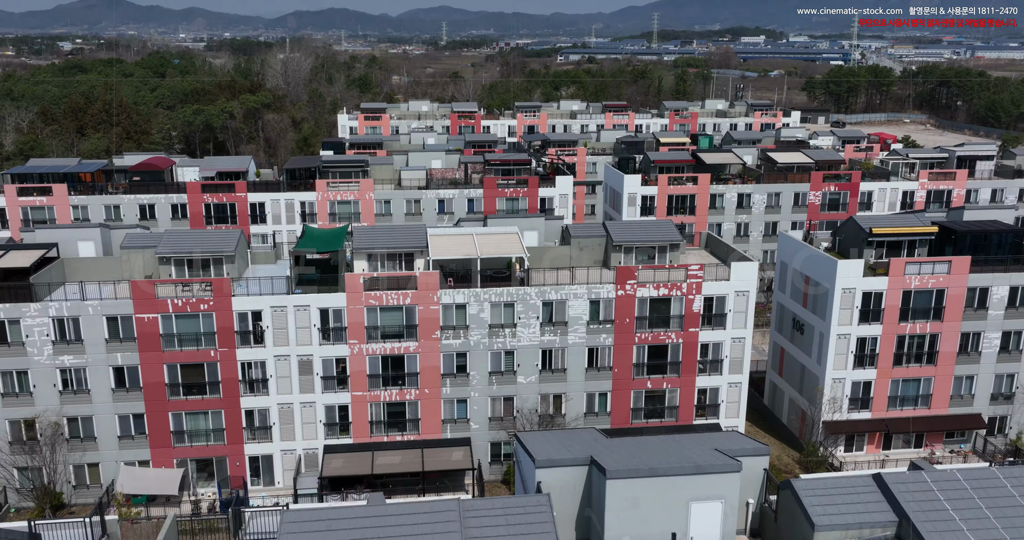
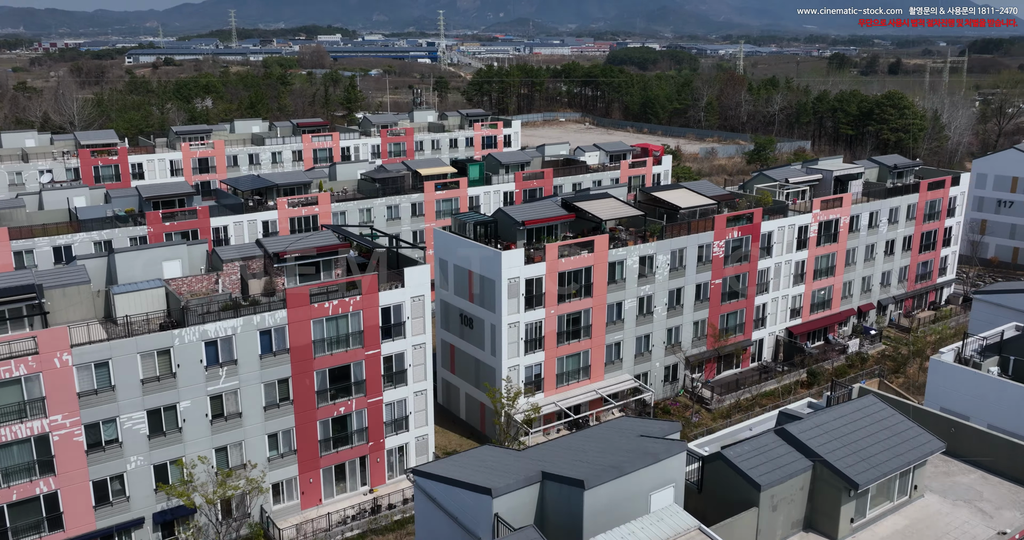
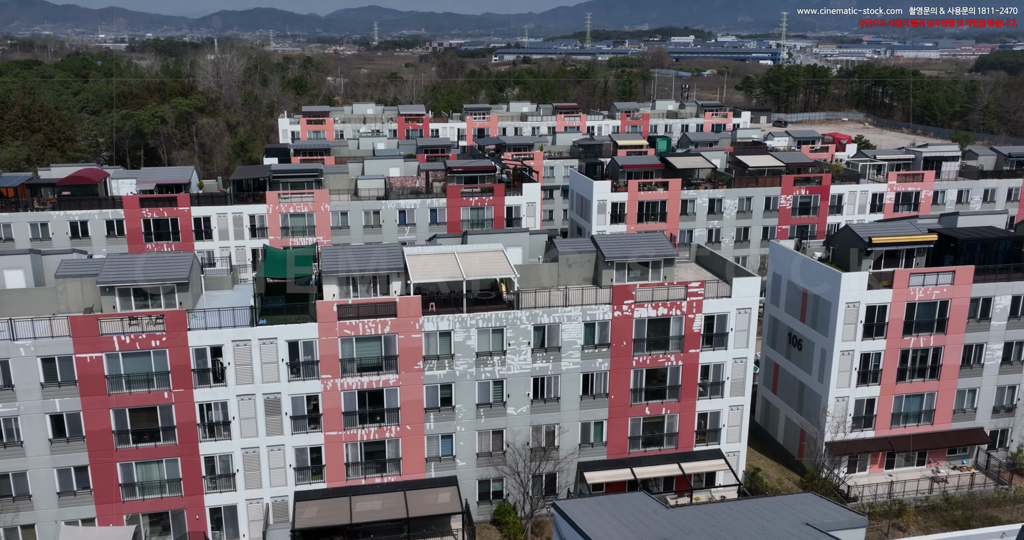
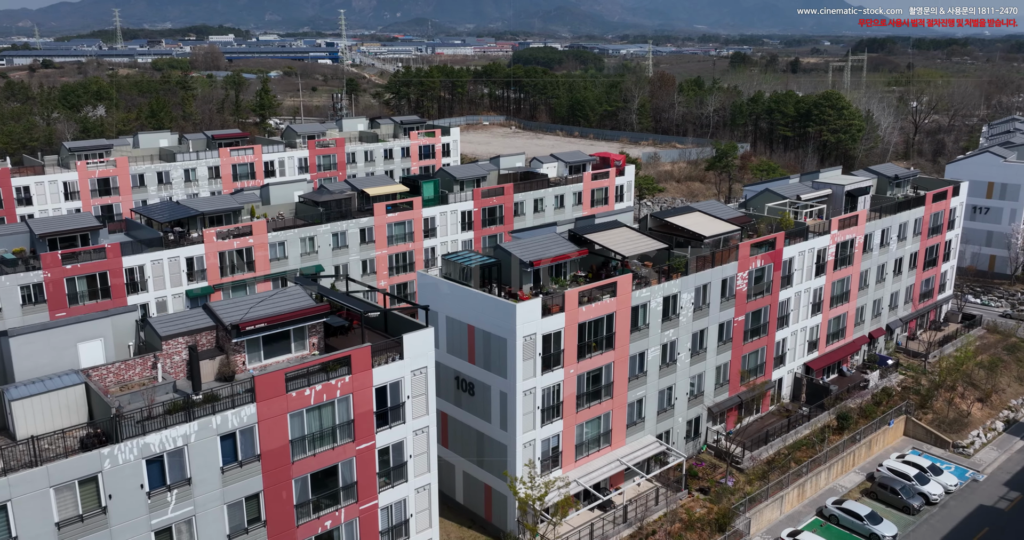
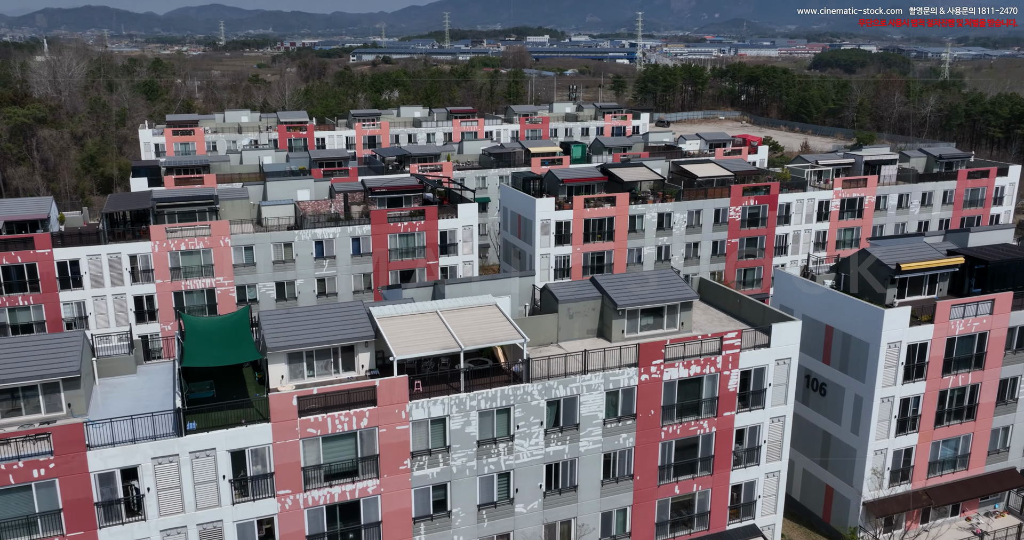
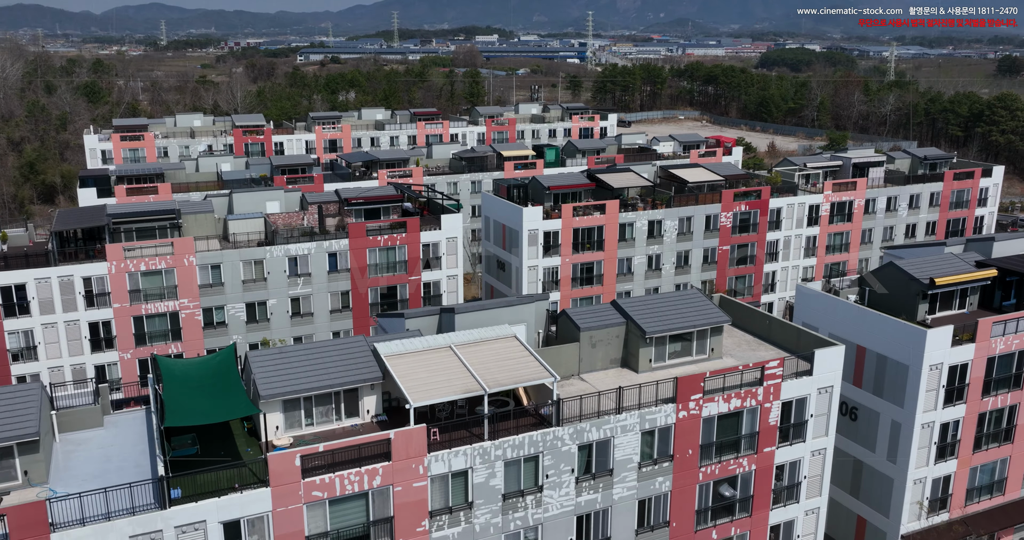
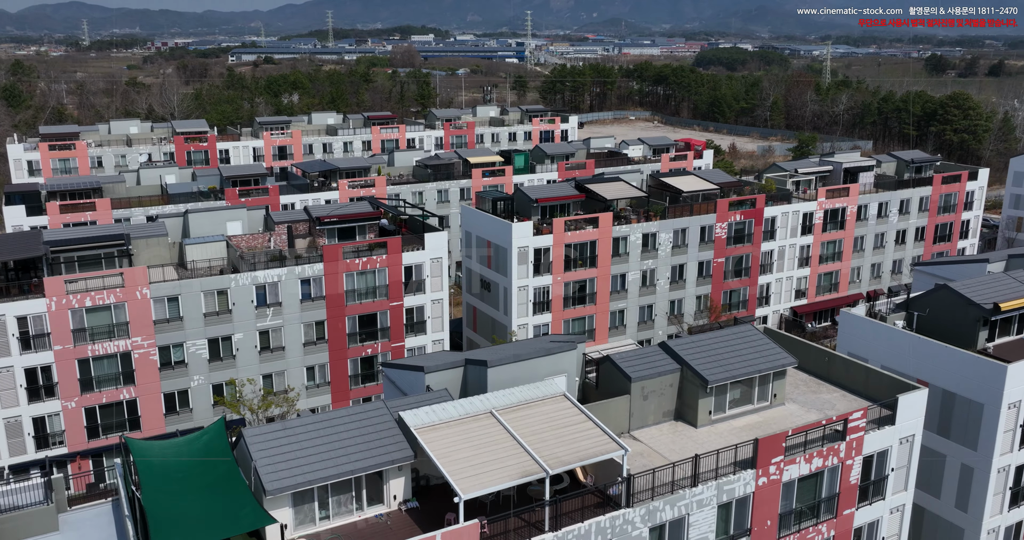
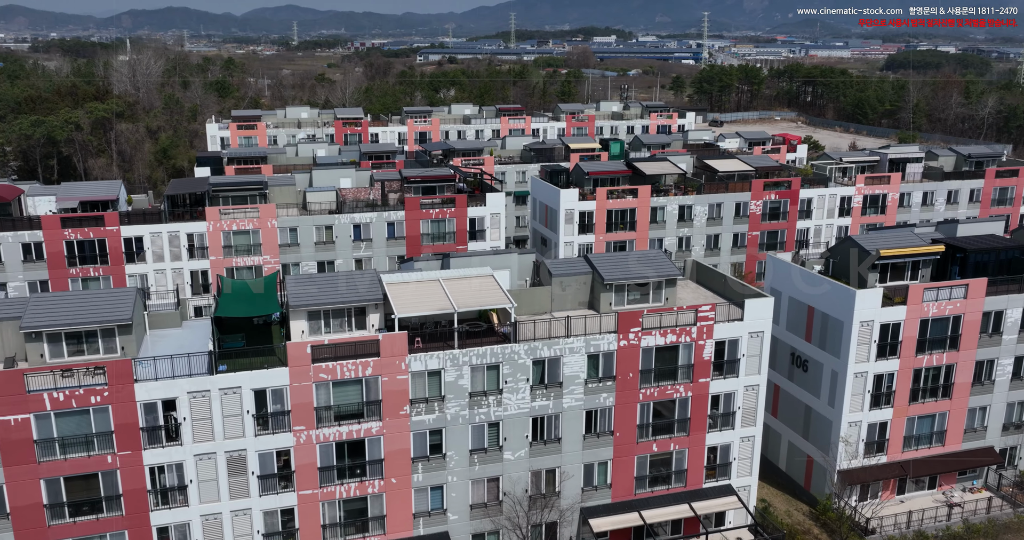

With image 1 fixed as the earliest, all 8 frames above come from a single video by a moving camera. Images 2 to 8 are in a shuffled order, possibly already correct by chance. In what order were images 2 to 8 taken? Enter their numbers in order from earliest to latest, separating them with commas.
3, 8, 5, 6, 7, 2, 4
